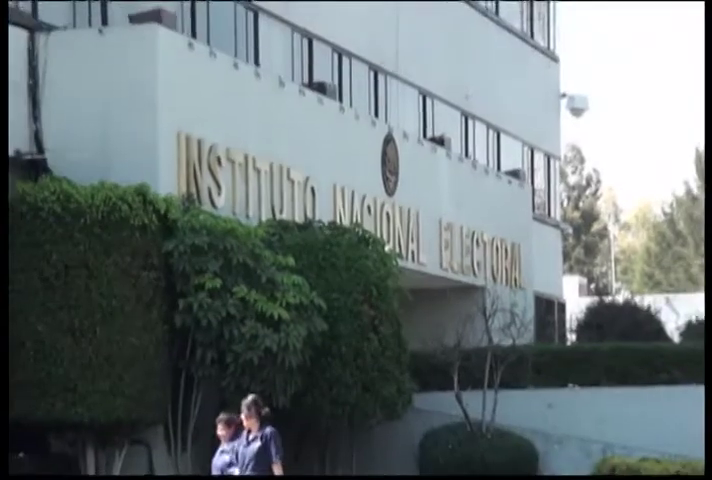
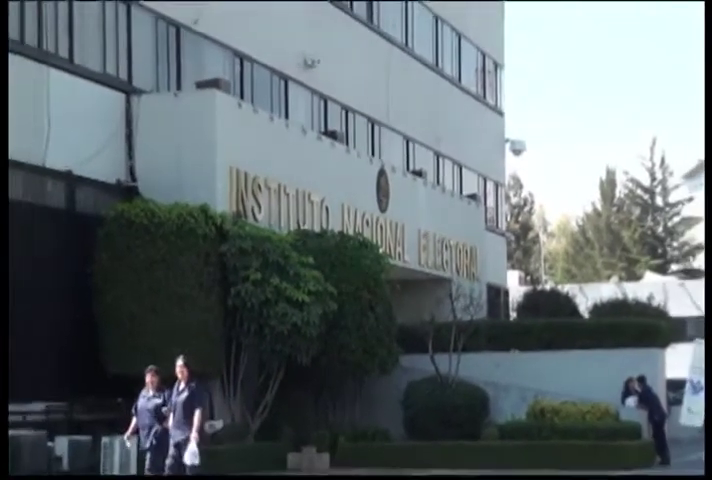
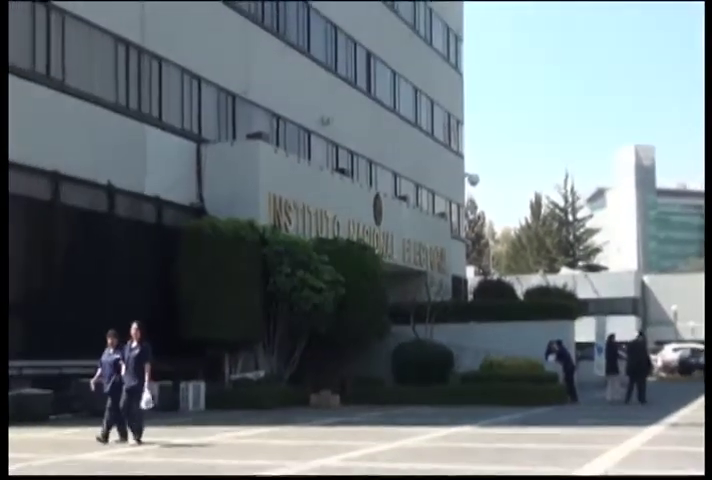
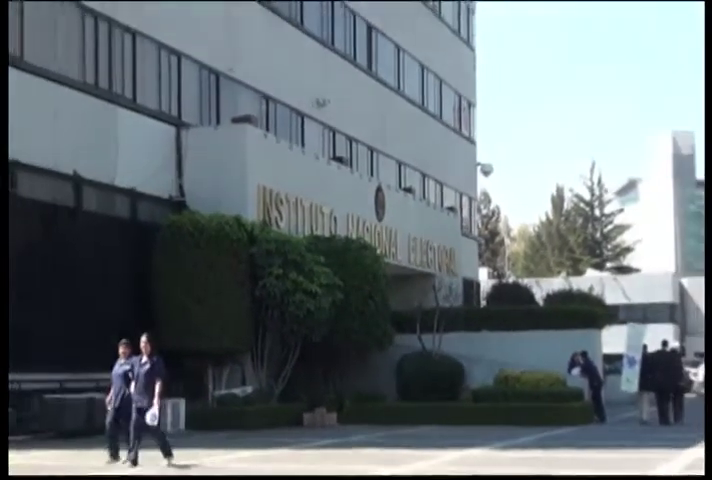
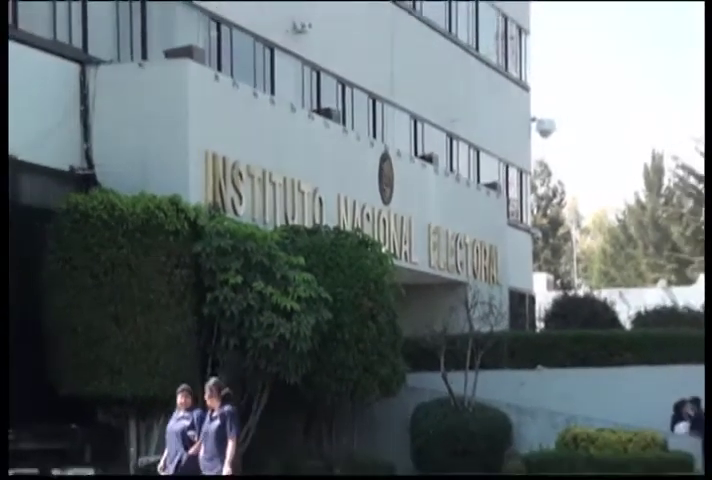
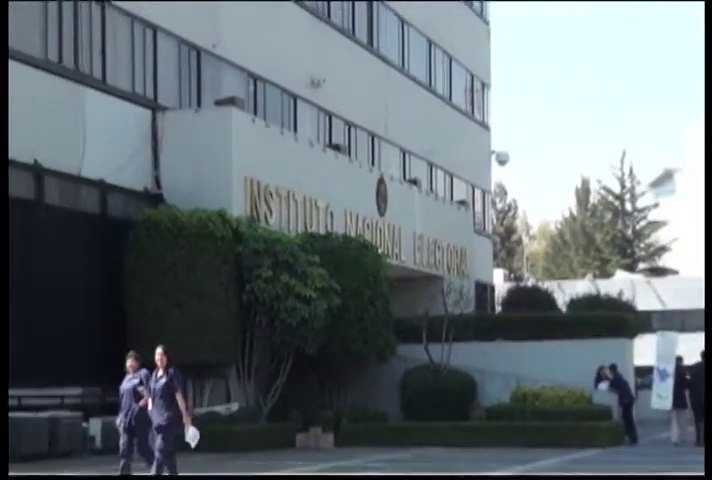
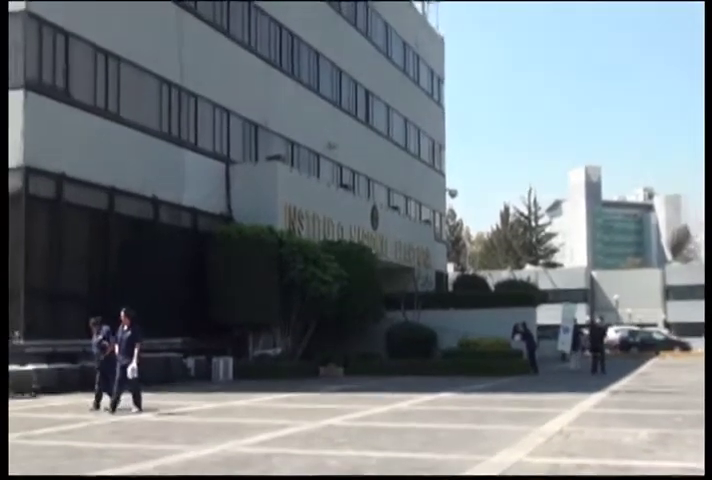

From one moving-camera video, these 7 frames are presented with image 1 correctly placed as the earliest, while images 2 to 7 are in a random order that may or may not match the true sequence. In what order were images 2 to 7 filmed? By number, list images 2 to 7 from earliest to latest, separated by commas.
5, 2, 6, 4, 3, 7
